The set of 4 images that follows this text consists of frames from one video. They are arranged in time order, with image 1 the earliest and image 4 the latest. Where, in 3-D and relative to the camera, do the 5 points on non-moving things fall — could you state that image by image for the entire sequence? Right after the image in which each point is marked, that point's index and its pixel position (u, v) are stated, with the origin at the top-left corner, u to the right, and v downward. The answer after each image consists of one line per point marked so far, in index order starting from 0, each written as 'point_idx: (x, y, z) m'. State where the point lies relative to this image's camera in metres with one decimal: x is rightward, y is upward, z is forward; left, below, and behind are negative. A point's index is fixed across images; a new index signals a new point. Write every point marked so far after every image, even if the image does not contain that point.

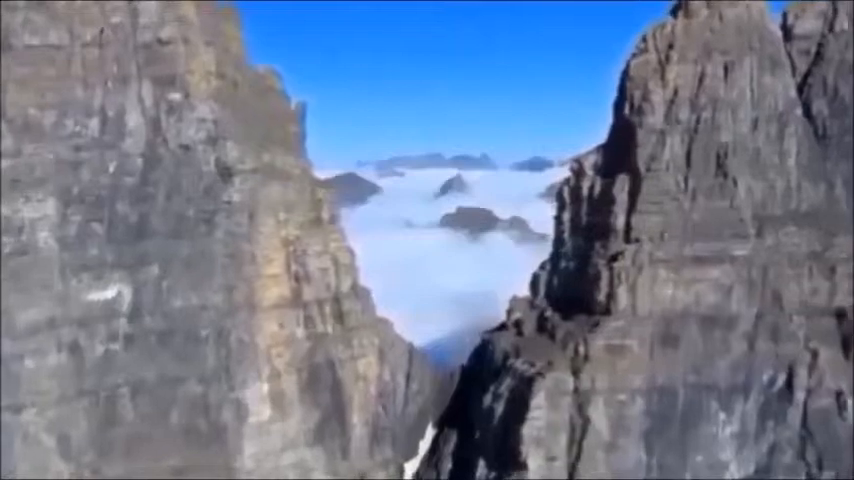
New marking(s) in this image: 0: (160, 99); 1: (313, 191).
0: (-1.9, +1.0, +9.4) m
1: (-0.9, +0.4, +9.9) m
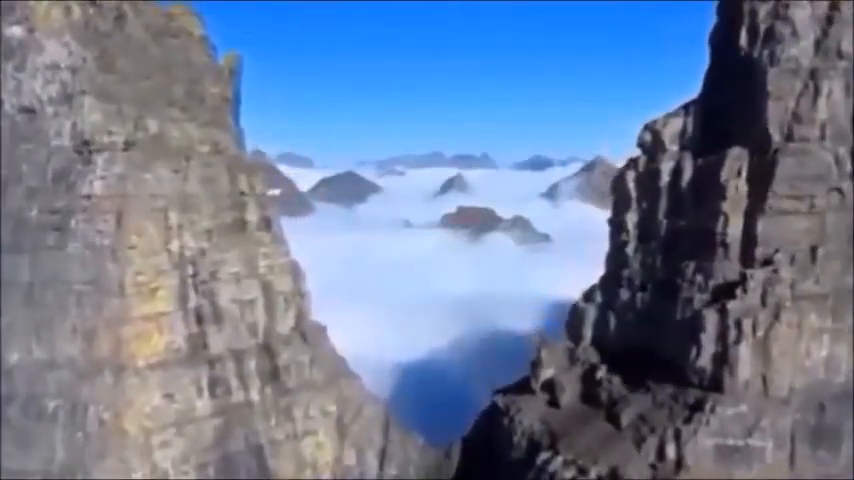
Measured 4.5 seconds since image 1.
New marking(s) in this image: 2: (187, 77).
0: (-2.0, +1.0, +5.9) m
1: (-1.0, +0.3, +6.4) m
2: (-1.2, +0.8, +6.5) m
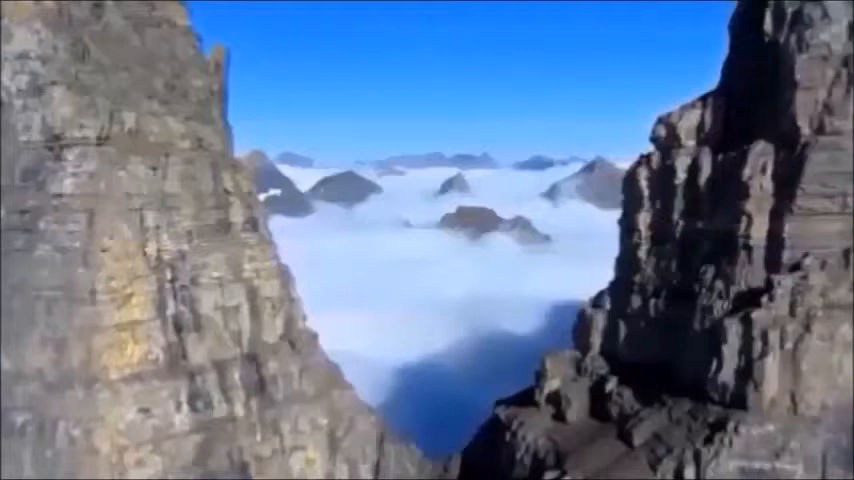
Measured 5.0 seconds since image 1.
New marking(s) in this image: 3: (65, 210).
0: (-2.0, +0.9, +5.5) m
1: (-1.0, +0.3, +6.0) m
2: (-1.2, +0.8, +6.1) m
3: (-1.5, +0.1, +5.4) m
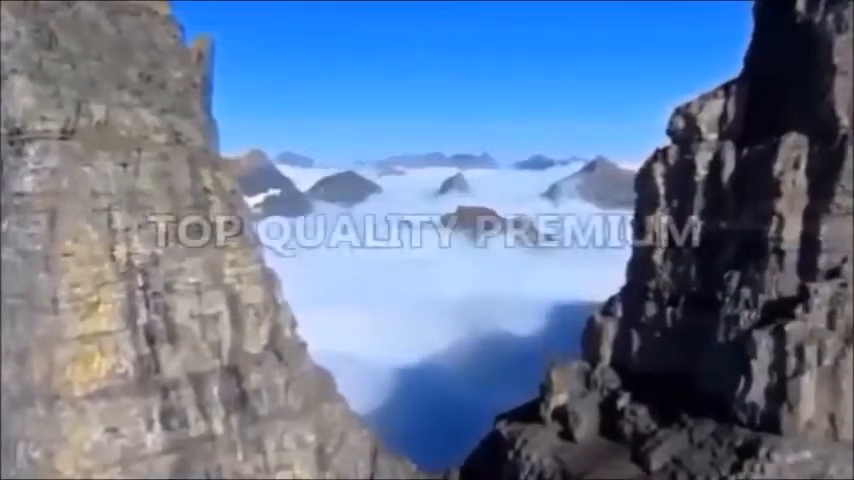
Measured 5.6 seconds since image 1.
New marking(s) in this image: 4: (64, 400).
0: (-2.0, +0.9, +5.0) m
1: (-1.0, +0.3, +5.5) m
2: (-1.3, +0.8, +5.7) m
3: (-1.5, +0.1, +5.0) m
4: (-1.4, -0.6, +5.0) m
